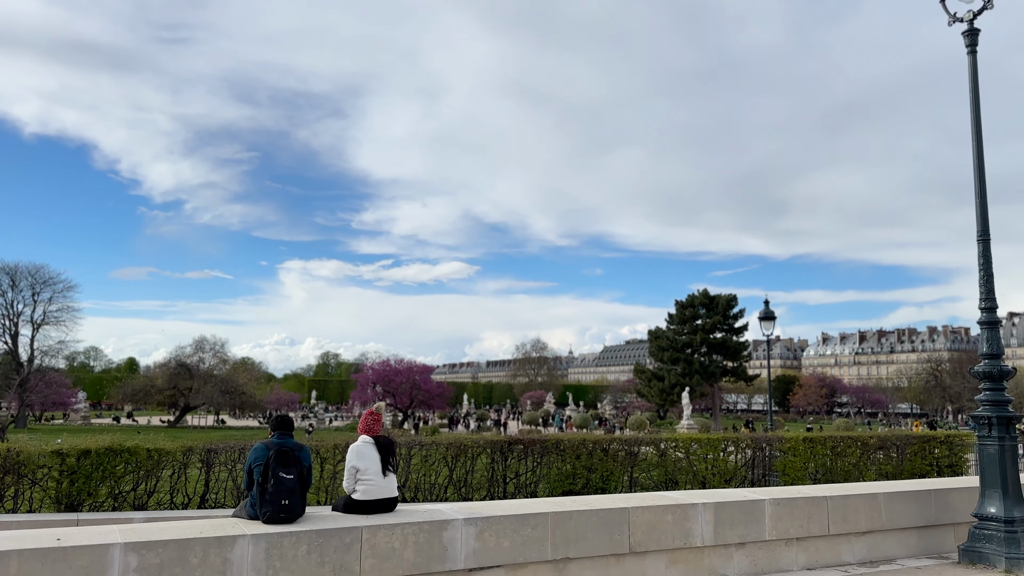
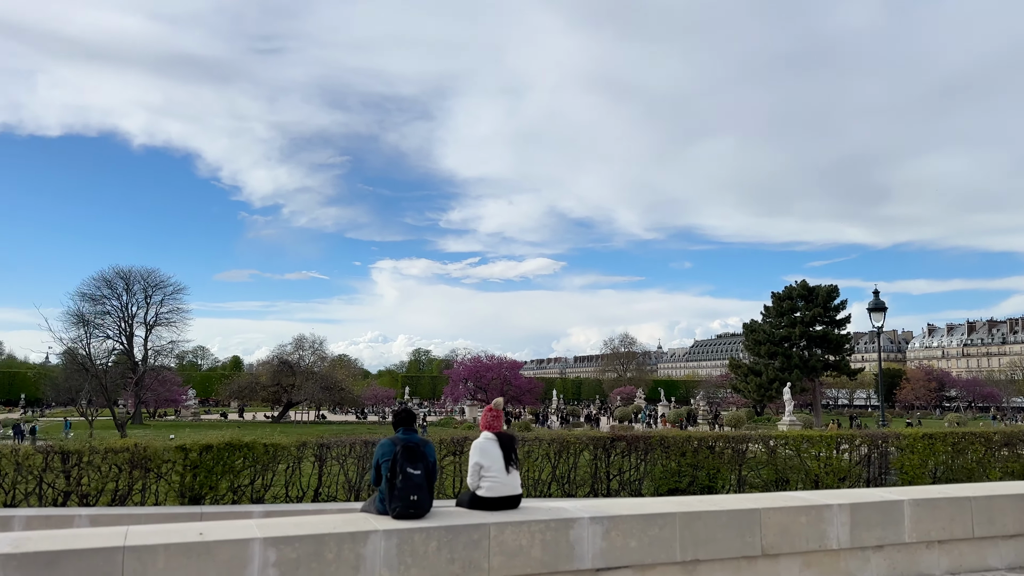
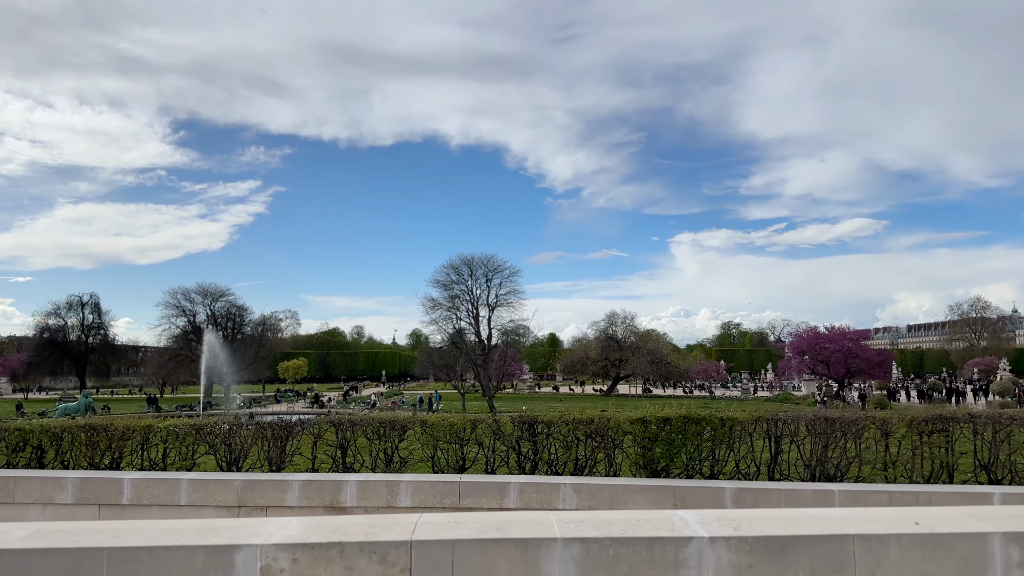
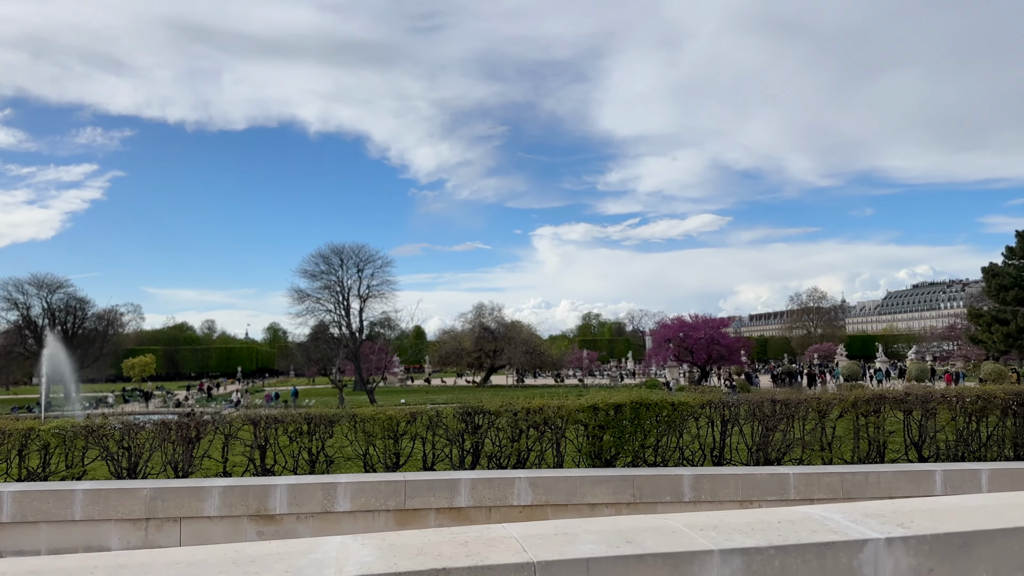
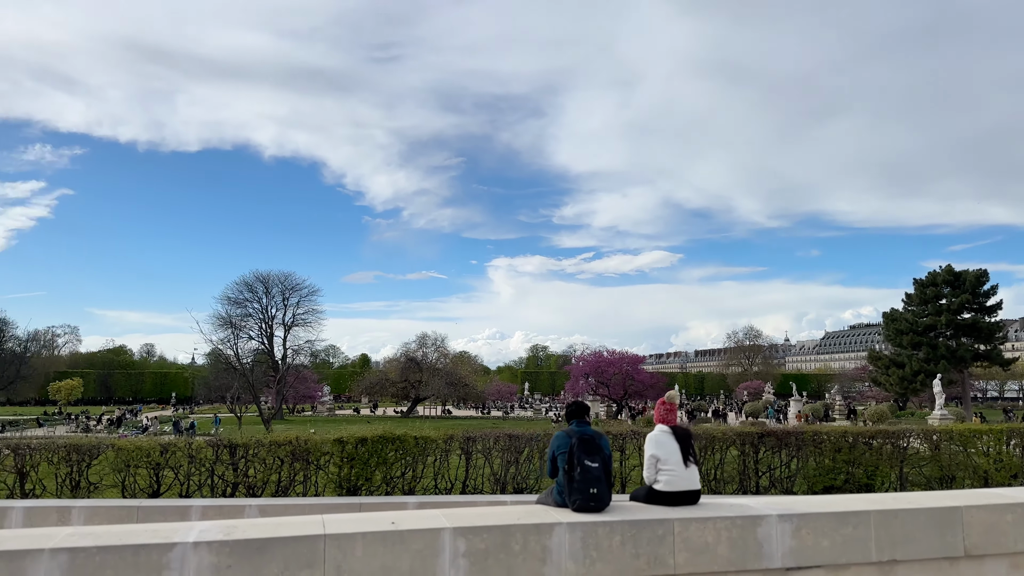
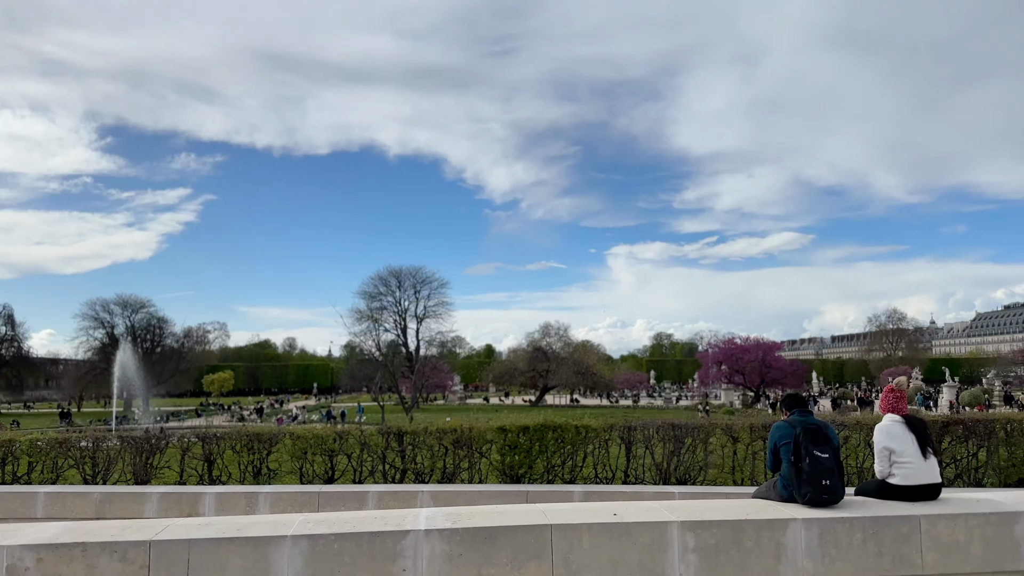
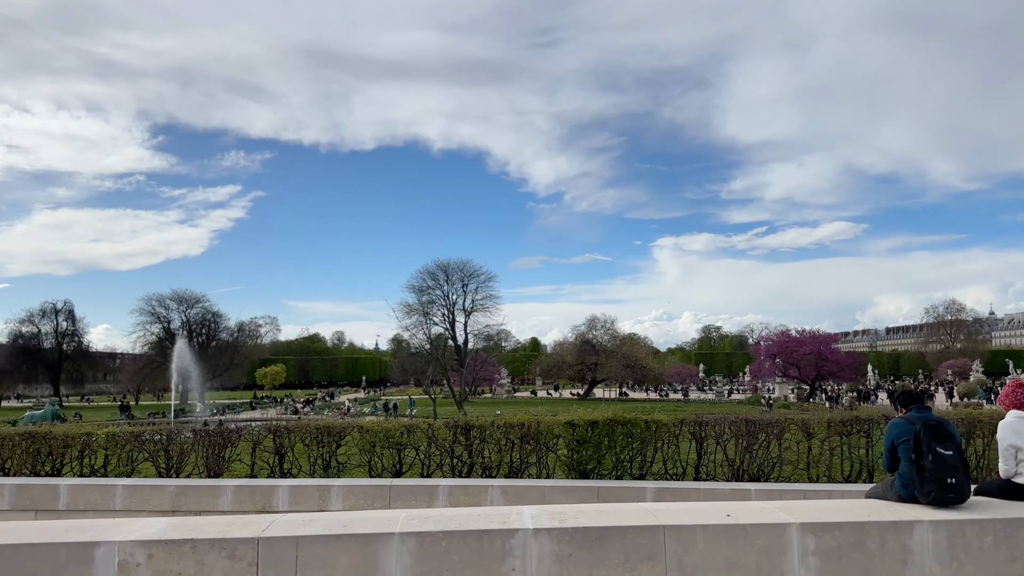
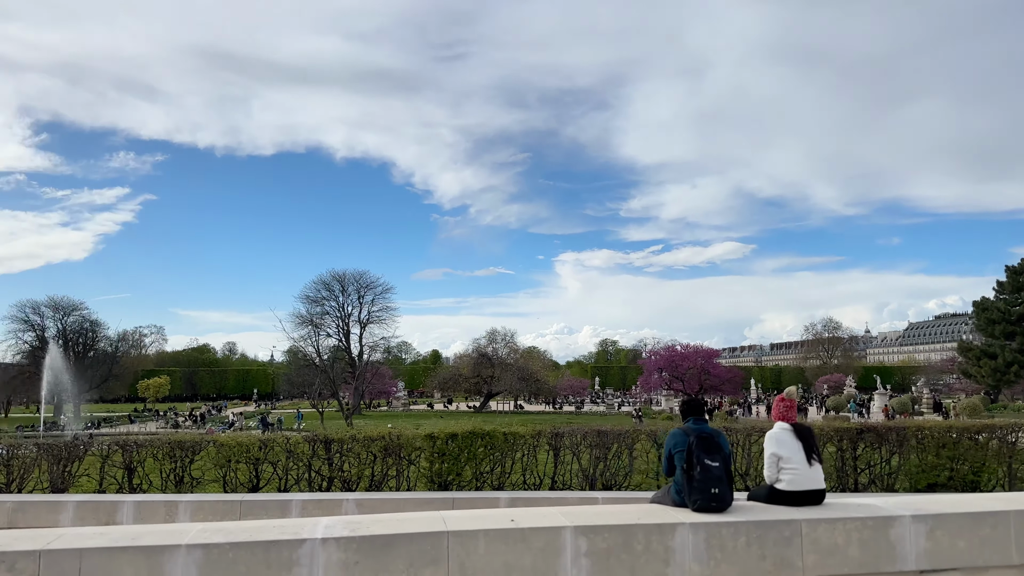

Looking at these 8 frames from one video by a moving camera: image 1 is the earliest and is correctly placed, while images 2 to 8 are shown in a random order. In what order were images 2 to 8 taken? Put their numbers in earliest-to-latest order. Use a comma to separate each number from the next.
2, 5, 8, 6, 7, 3, 4
